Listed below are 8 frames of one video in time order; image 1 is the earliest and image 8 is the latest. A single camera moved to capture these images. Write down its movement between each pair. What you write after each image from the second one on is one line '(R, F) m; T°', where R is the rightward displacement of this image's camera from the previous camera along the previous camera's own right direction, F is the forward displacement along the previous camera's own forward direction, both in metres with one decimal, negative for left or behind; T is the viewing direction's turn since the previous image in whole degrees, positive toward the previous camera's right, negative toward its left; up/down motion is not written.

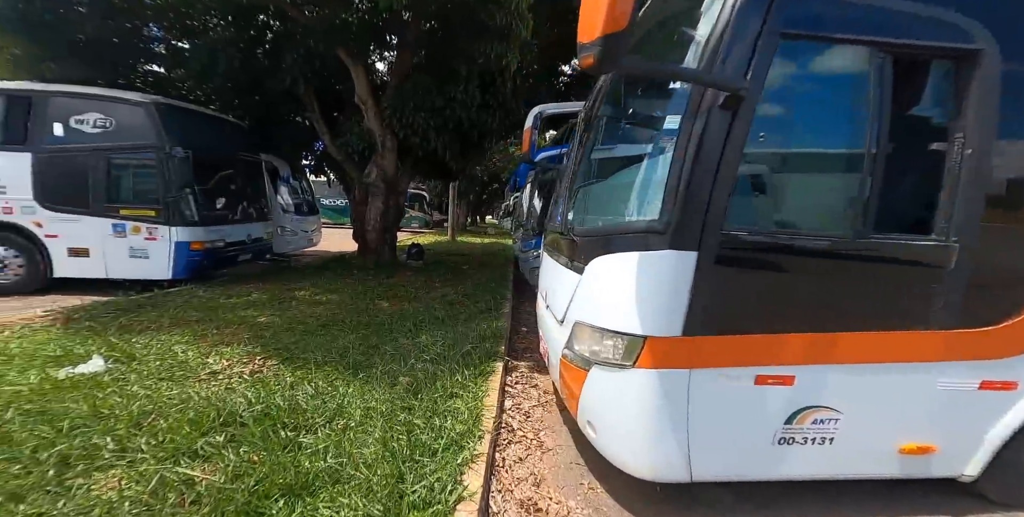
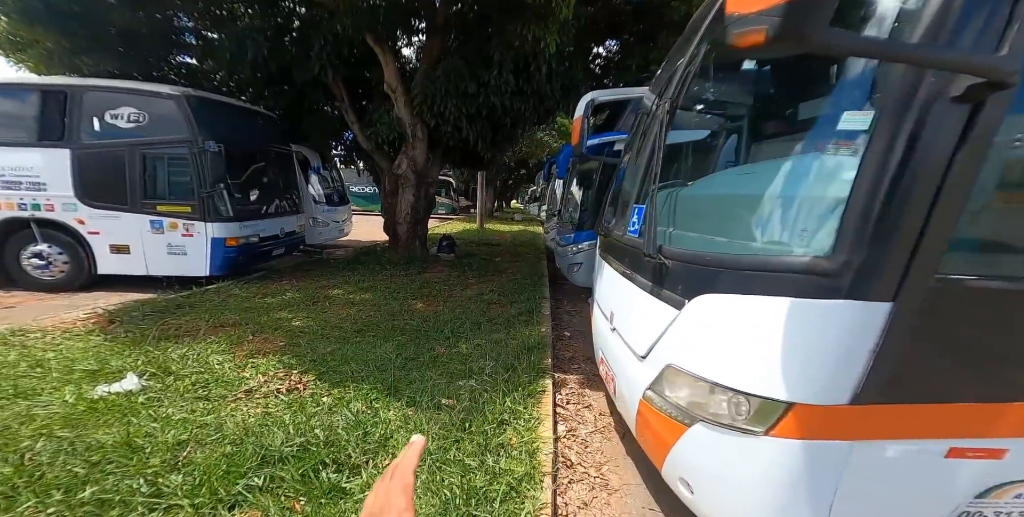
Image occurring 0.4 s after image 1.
(-0.2, +0.4) m; -3°
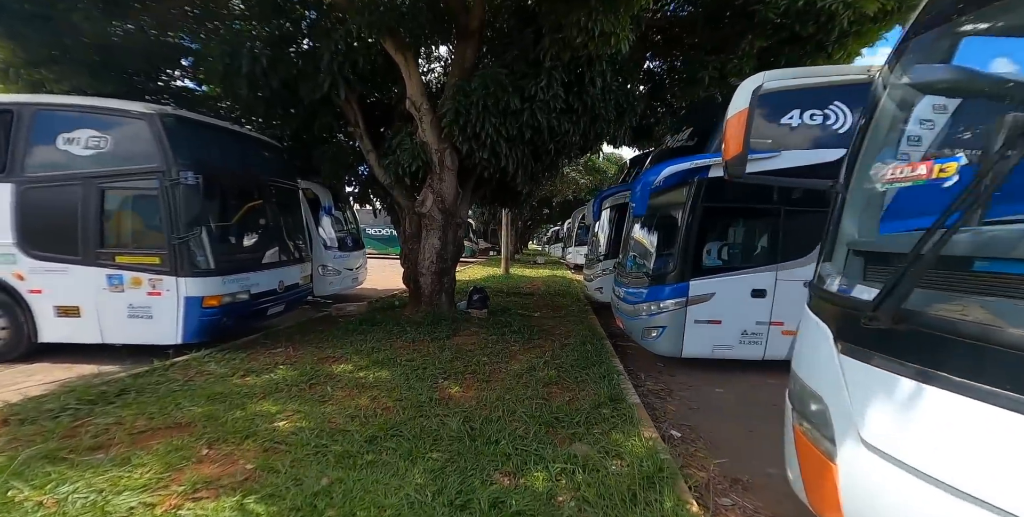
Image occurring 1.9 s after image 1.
(-0.6, +1.5) m; -1°
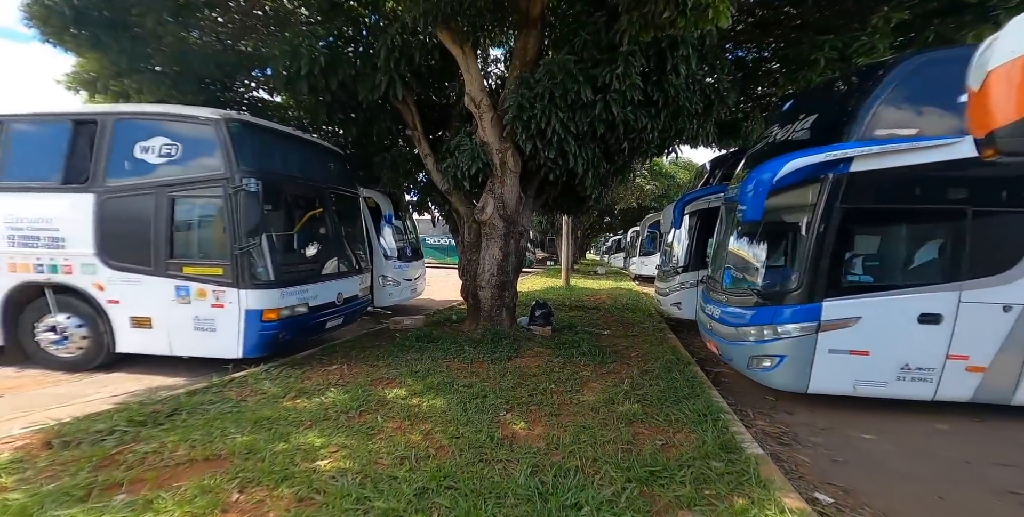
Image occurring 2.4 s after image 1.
(-0.2, +0.6) m; -8°
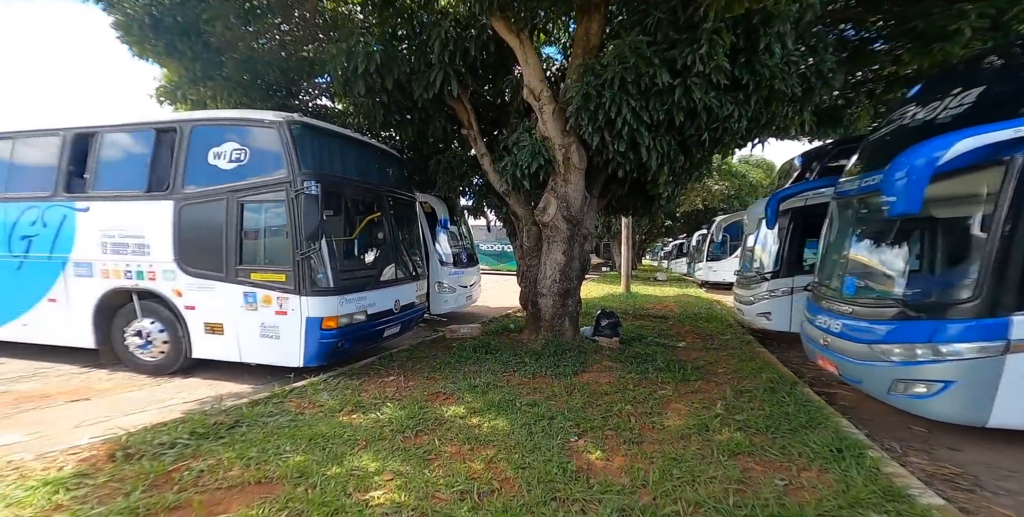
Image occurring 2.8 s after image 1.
(-0.1, +0.4) m; -7°
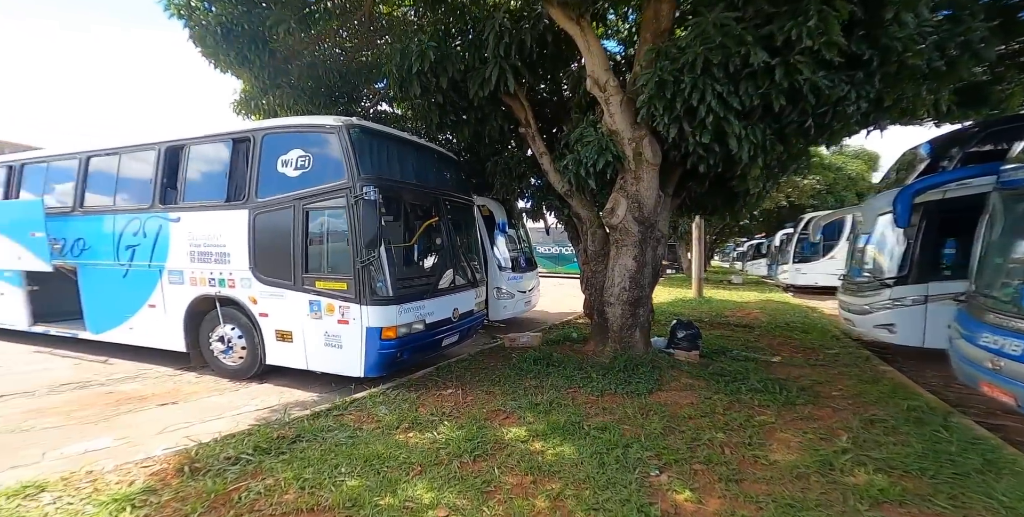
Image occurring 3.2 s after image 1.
(0.0, +0.3) m; -8°
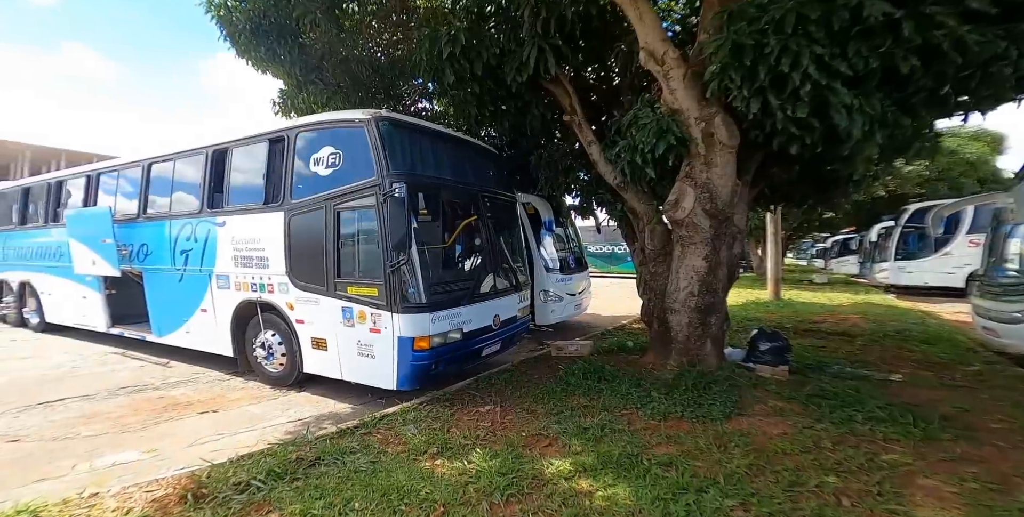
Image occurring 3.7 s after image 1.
(+0.1, +0.6) m; -8°
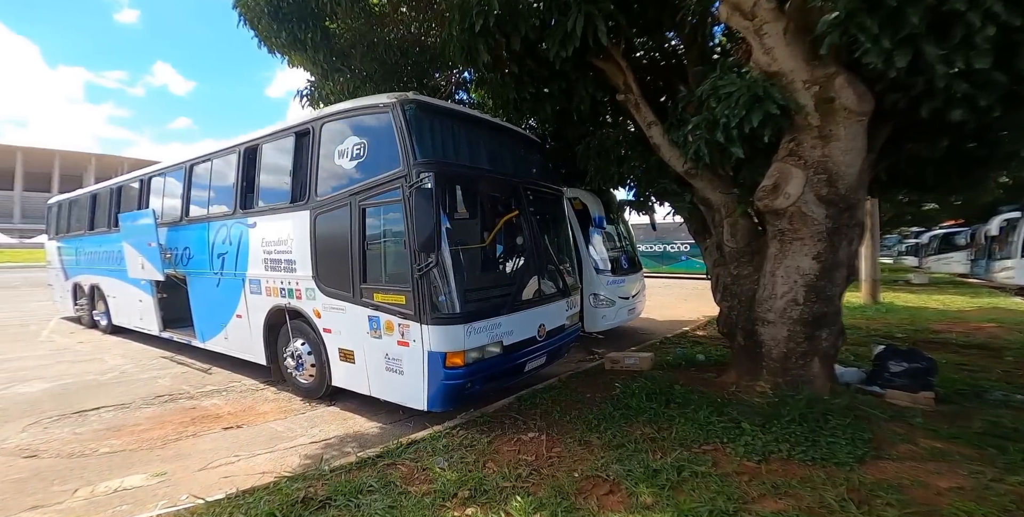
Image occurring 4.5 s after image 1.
(0.0, +0.7) m; -6°
